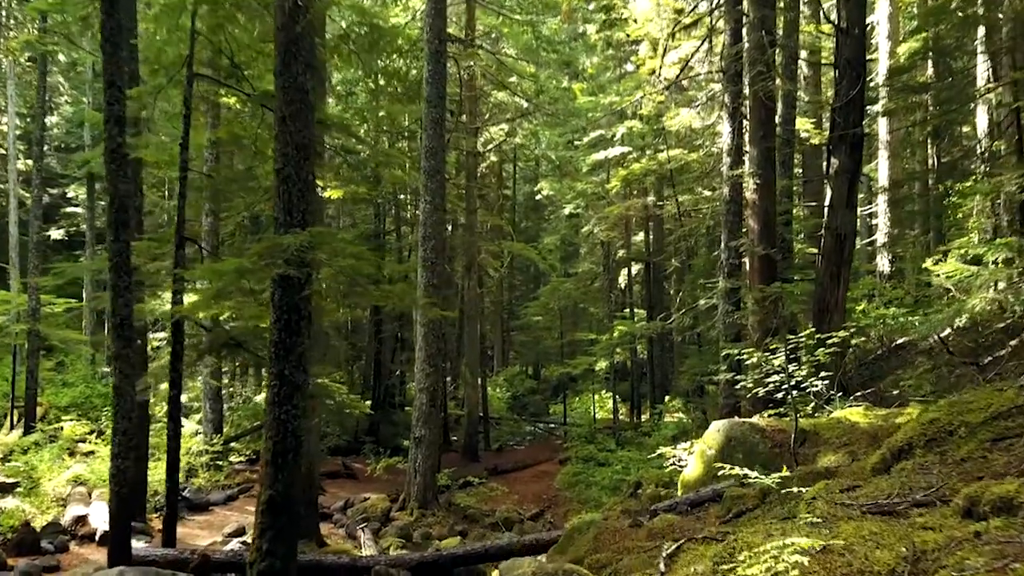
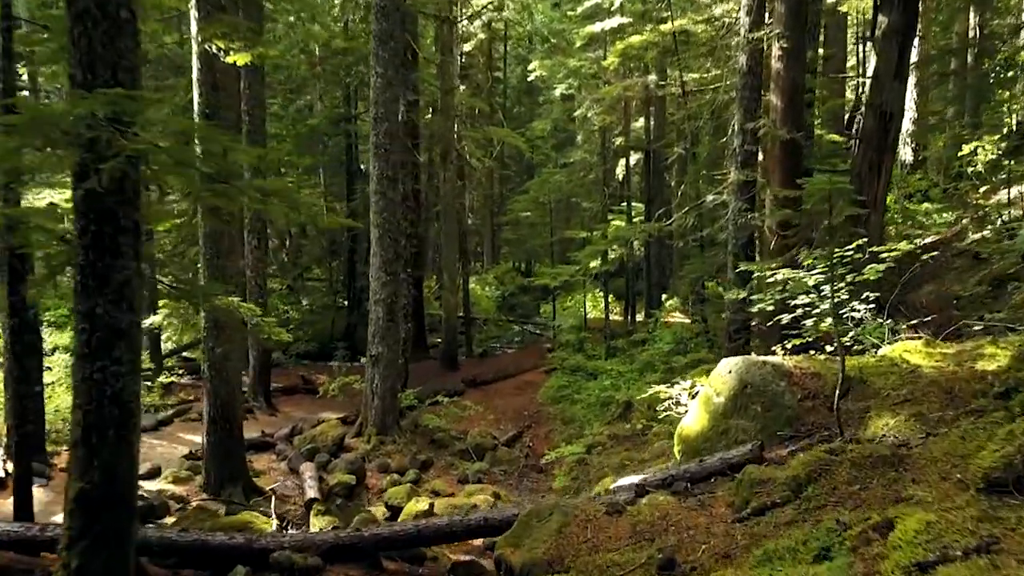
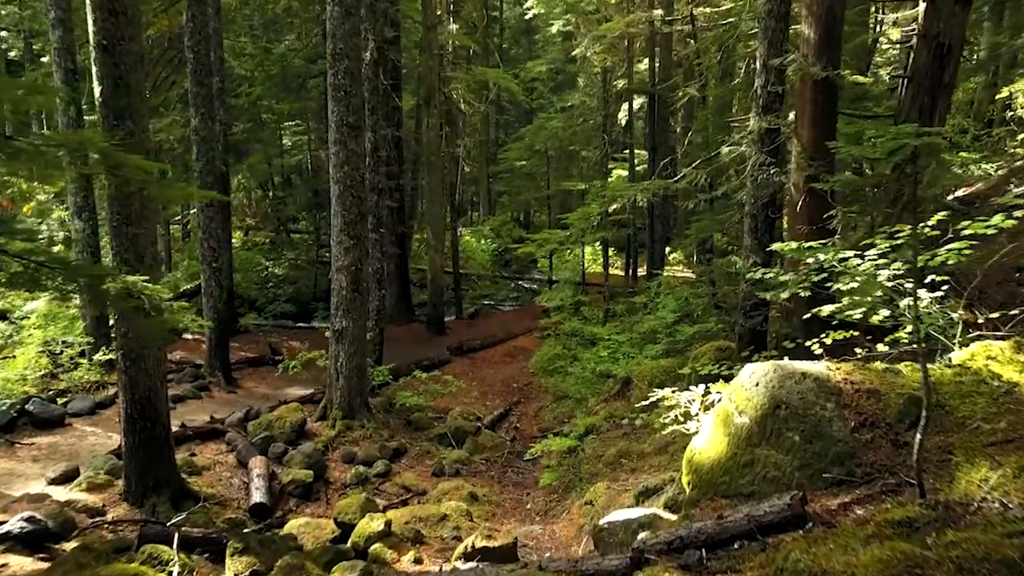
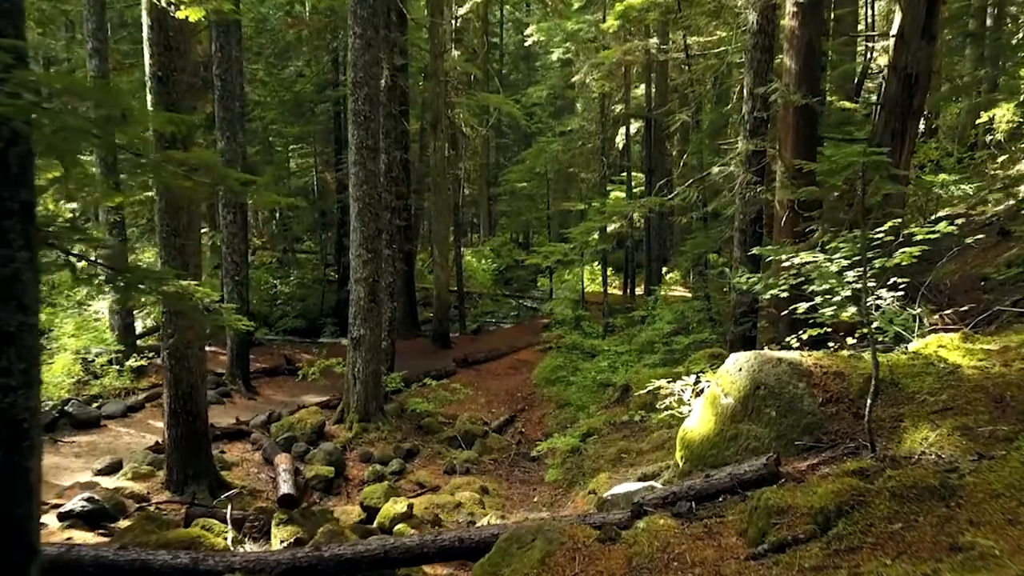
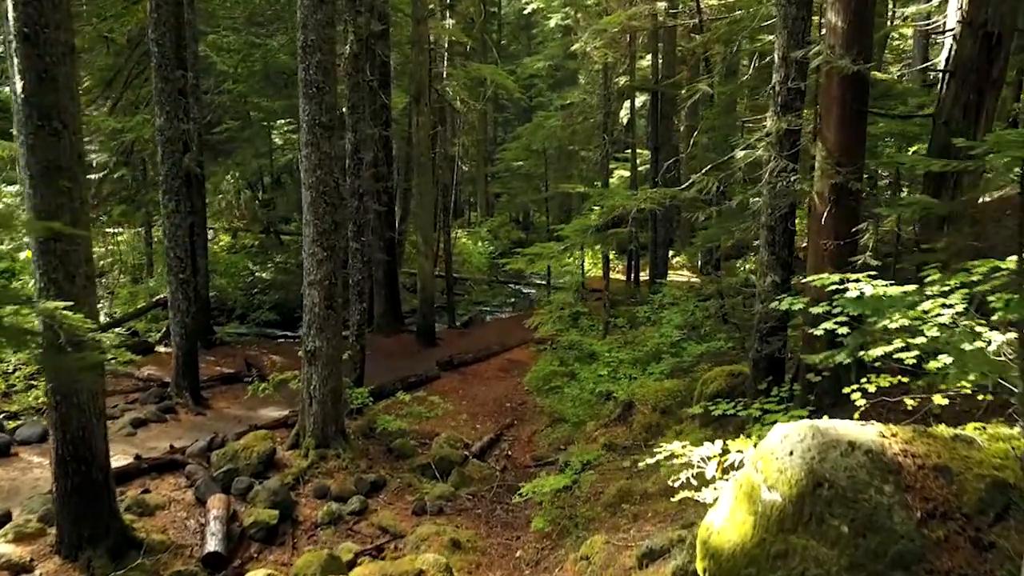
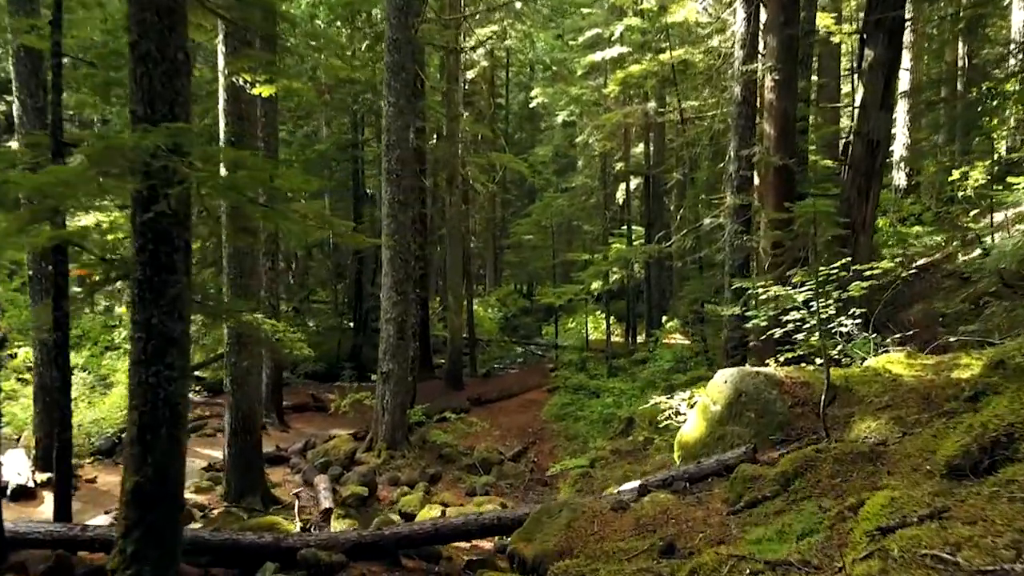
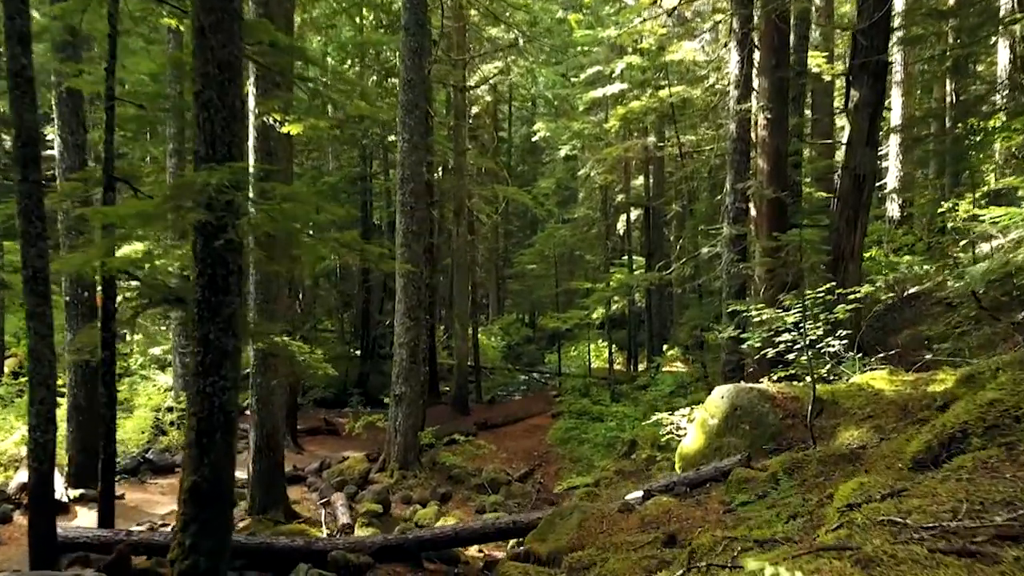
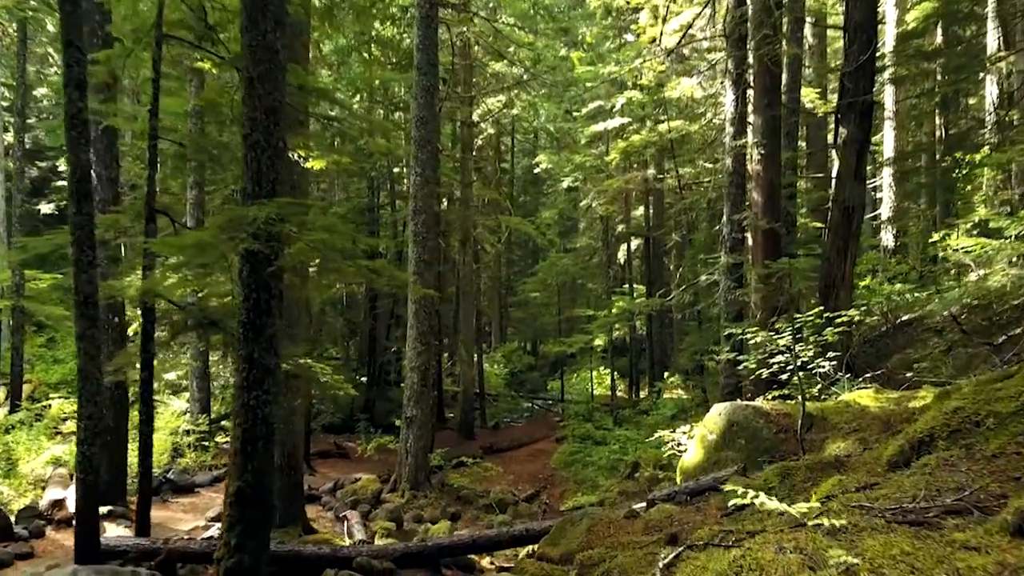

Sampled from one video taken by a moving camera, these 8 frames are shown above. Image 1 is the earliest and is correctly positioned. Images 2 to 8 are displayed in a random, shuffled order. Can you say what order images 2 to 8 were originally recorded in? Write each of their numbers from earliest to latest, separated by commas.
8, 7, 6, 2, 4, 3, 5
